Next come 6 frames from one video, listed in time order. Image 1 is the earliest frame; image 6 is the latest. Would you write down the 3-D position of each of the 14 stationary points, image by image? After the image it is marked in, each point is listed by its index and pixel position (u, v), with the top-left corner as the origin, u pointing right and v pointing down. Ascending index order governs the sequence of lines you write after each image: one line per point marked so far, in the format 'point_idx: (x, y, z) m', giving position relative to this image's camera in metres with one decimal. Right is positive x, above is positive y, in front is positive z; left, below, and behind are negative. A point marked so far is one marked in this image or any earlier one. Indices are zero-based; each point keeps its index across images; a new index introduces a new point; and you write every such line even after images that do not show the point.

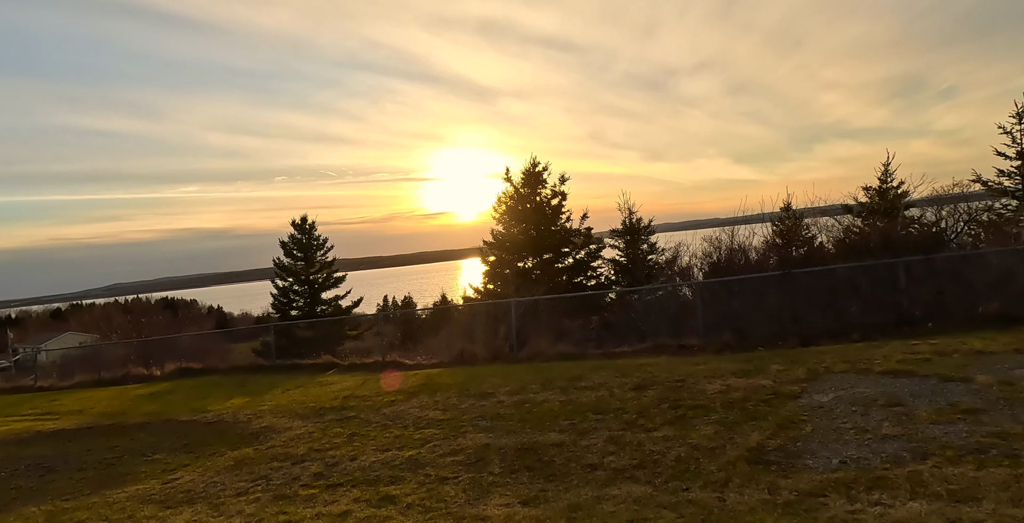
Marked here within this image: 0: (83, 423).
0: (-6.7, -2.5, +9.6) m
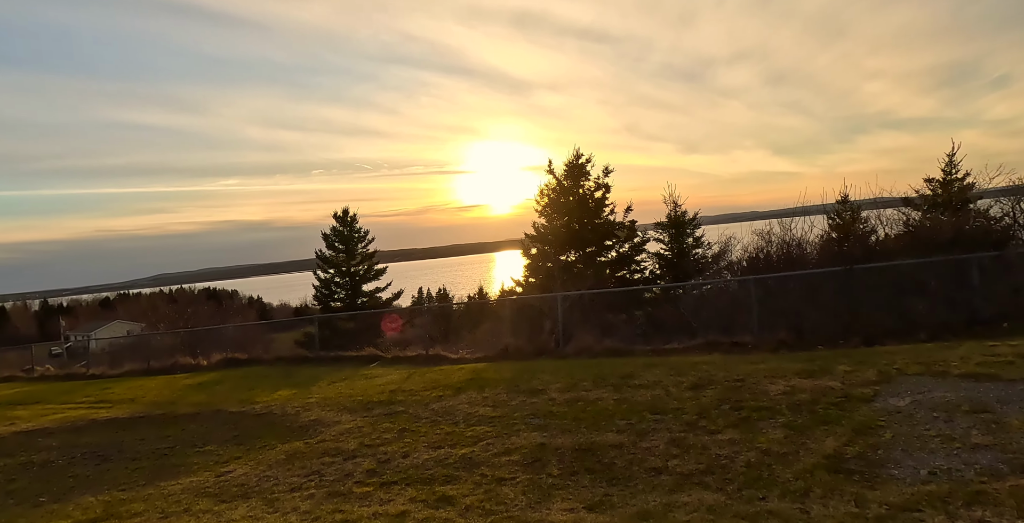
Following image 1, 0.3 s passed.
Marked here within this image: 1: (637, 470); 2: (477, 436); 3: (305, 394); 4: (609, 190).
0: (-6.0, -2.4, +9.8) m
1: (+1.1, -1.8, +5.3) m
2: (-0.4, -1.9, +6.5) m
3: (-3.1, -2.0, +9.4) m
4: (+2.6, +1.9, +16.4) m
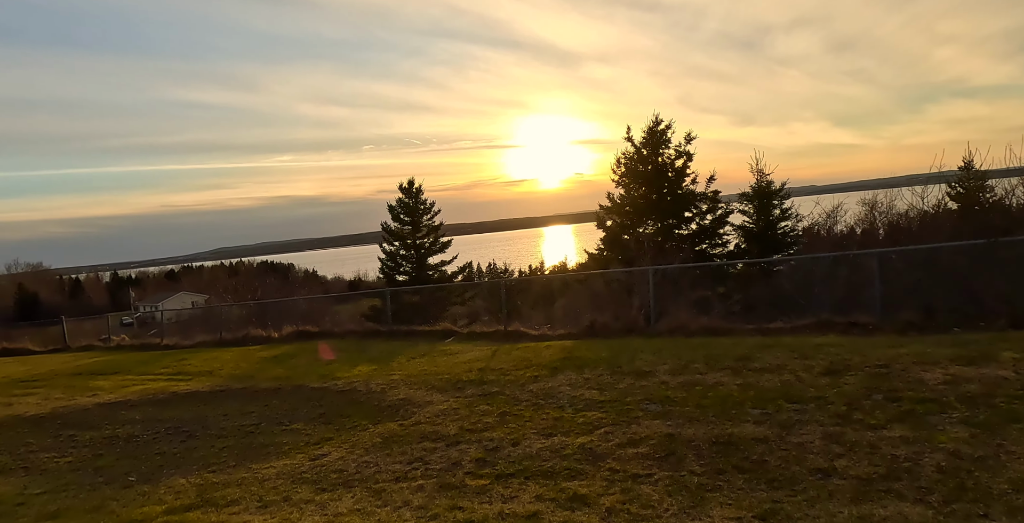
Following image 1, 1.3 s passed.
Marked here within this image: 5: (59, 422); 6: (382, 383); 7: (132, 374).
0: (-4.6, -1.9, +9.5) m
1: (+2.1, -1.5, +4.5) m
2: (+0.8, -1.5, +5.8) m
3: (-1.8, -1.6, +8.9) m
4: (+4.5, +2.6, +15.3) m
5: (-6.2, -2.2, +8.4) m
6: (-1.8, -1.6, +8.2) m
7: (-7.3, -2.2, +11.8) m
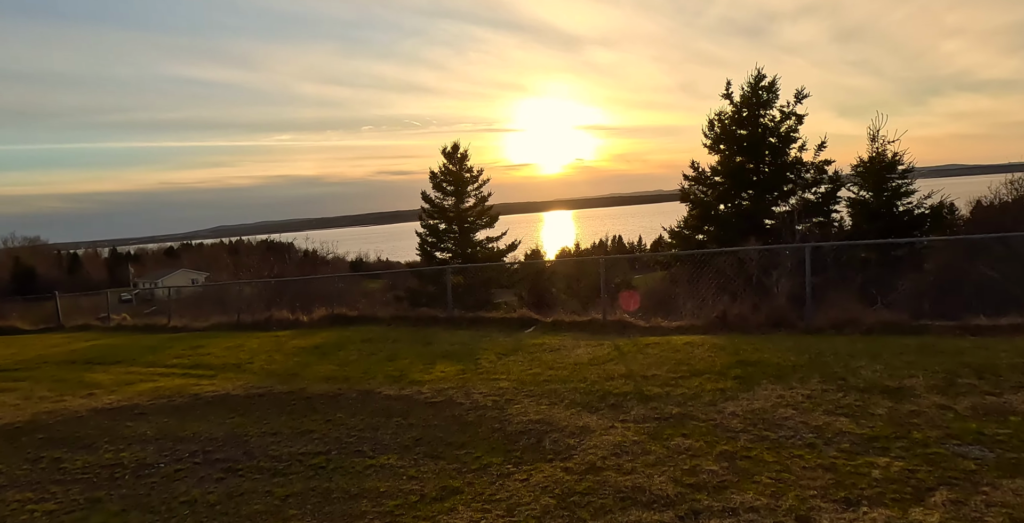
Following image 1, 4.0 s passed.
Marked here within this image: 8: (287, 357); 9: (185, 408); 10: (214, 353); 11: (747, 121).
0: (-3.1, -1.5, +7.3) m
1: (+3.6, -1.3, +2.2) m
2: (+2.3, -1.3, +3.6) m
3: (-0.3, -1.2, +6.7) m
4: (+6.1, +3.0, +13.0) m
5: (-4.7, -1.7, +6.1) m
6: (-0.2, -1.3, +5.9) m
7: (-5.8, -1.6, +9.5) m
8: (-3.3, -1.4, +8.9) m
9: (-3.5, -1.6, +6.6) m
10: (-4.8, -1.5, +9.8) m
11: (+5.0, +3.0, +13.2) m
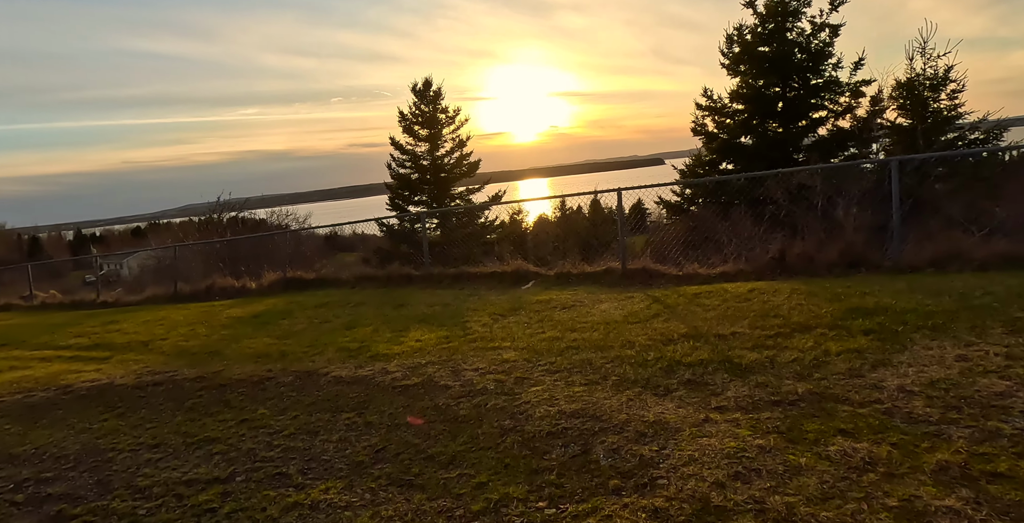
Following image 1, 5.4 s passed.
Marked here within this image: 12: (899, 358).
0: (-3.1, -0.9, +5.2) m
1: (+3.8, -0.8, +0.4) m
2: (+2.4, -0.7, +1.7) m
3: (-0.3, -0.6, +4.7) m
4: (+5.7, +4.1, +11.0) m
5: (-4.6, -1.3, +4.0) m
6: (-0.2, -0.7, +4.0) m
7: (-5.9, -1.0, +7.4) m
8: (-3.3, -0.7, +6.8) m
9: (-3.5, -1.1, +4.5) m
10: (-4.9, -0.8, +7.7) m
11: (+4.7, +4.1, +11.2) m
12: (+2.0, -0.5, +3.3) m
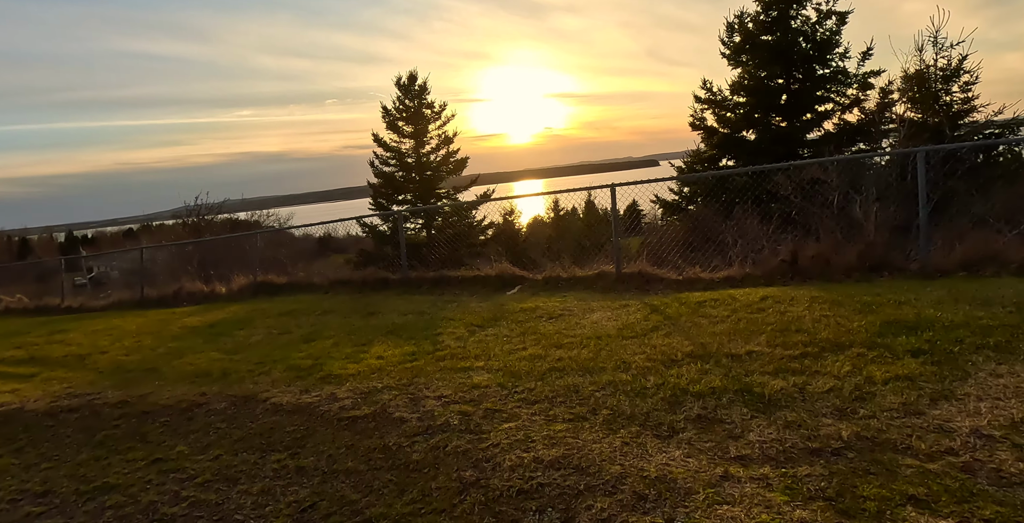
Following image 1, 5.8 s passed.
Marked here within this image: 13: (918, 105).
0: (-3.2, -1.0, +4.5) m
1: (+3.7, -0.8, -0.2) m
2: (+2.3, -0.8, +1.0) m
3: (-0.4, -0.6, +4.0) m
4: (+5.5, +4.1, +10.4) m
5: (-4.8, -1.3, +3.3) m
6: (-0.3, -0.7, +3.3) m
7: (-6.0, -1.1, +6.6) m
8: (-3.5, -0.8, +6.1) m
9: (-3.6, -1.1, +3.8) m
10: (-5.0, -0.9, +7.0) m
11: (+4.5, +4.1, +10.5) m
12: (+1.9, -0.5, +2.6) m
13: (+6.9, +2.7, +10.3) m
